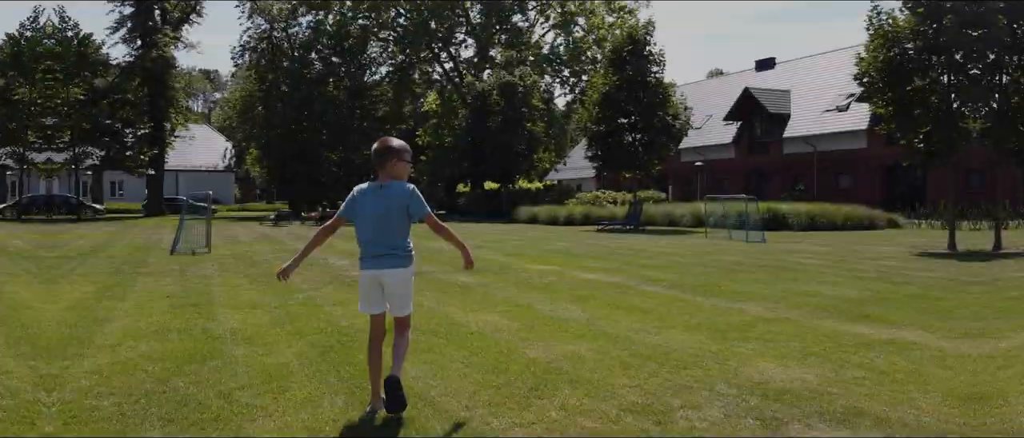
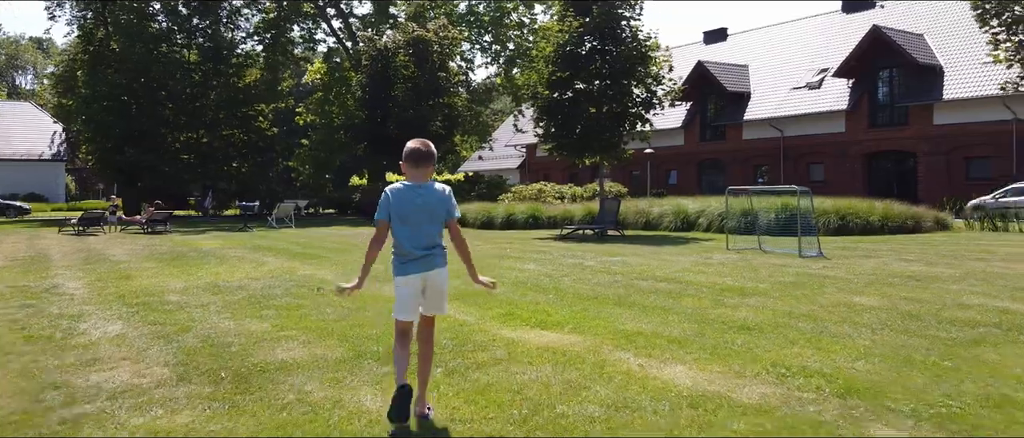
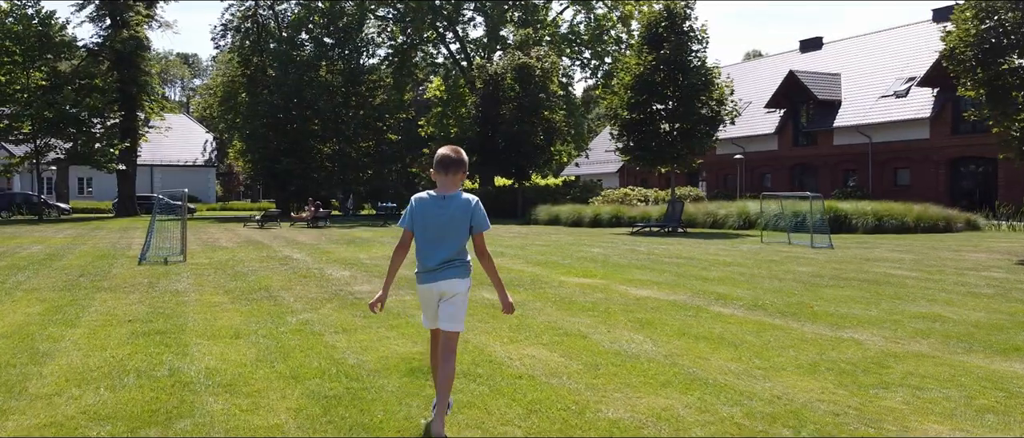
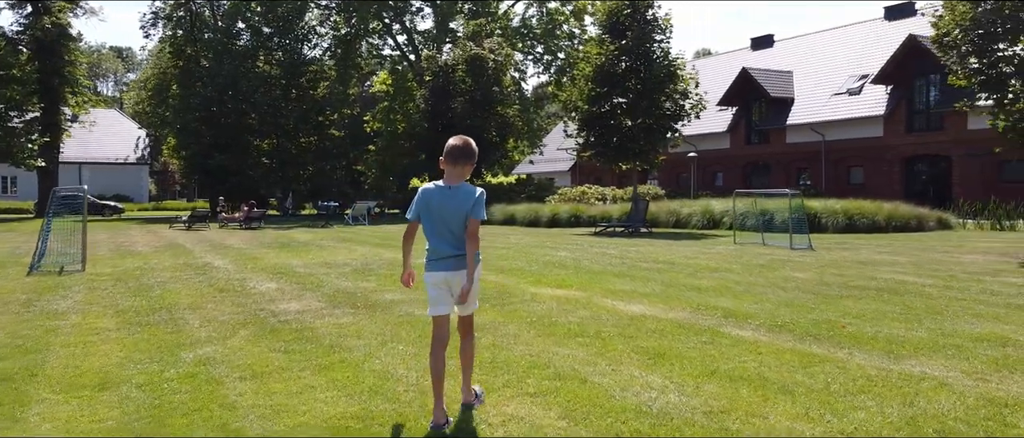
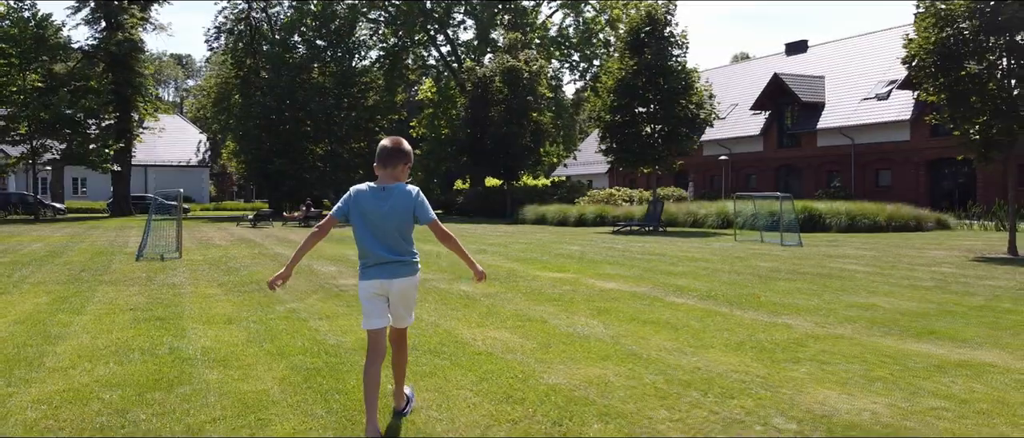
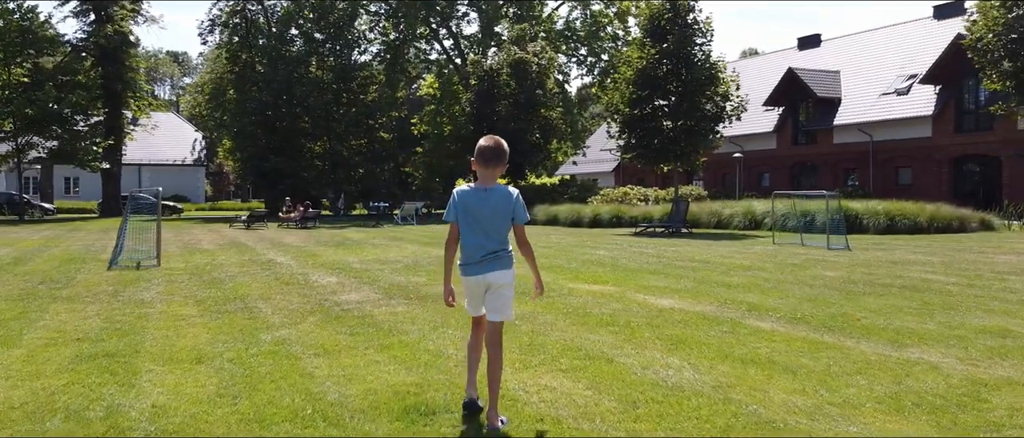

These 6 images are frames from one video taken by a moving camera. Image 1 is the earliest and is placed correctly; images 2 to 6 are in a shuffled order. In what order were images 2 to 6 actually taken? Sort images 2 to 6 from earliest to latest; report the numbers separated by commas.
5, 3, 6, 4, 2
